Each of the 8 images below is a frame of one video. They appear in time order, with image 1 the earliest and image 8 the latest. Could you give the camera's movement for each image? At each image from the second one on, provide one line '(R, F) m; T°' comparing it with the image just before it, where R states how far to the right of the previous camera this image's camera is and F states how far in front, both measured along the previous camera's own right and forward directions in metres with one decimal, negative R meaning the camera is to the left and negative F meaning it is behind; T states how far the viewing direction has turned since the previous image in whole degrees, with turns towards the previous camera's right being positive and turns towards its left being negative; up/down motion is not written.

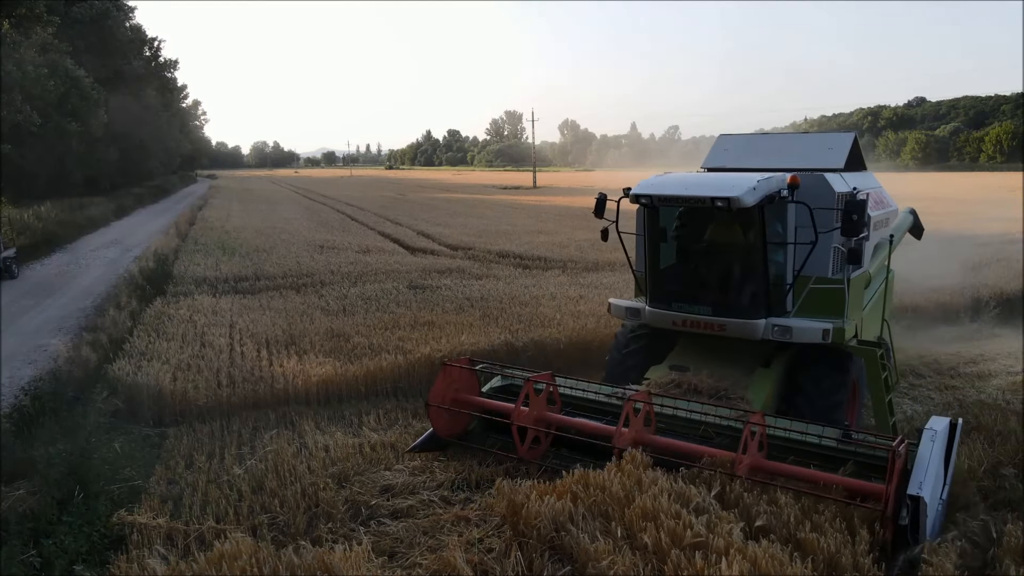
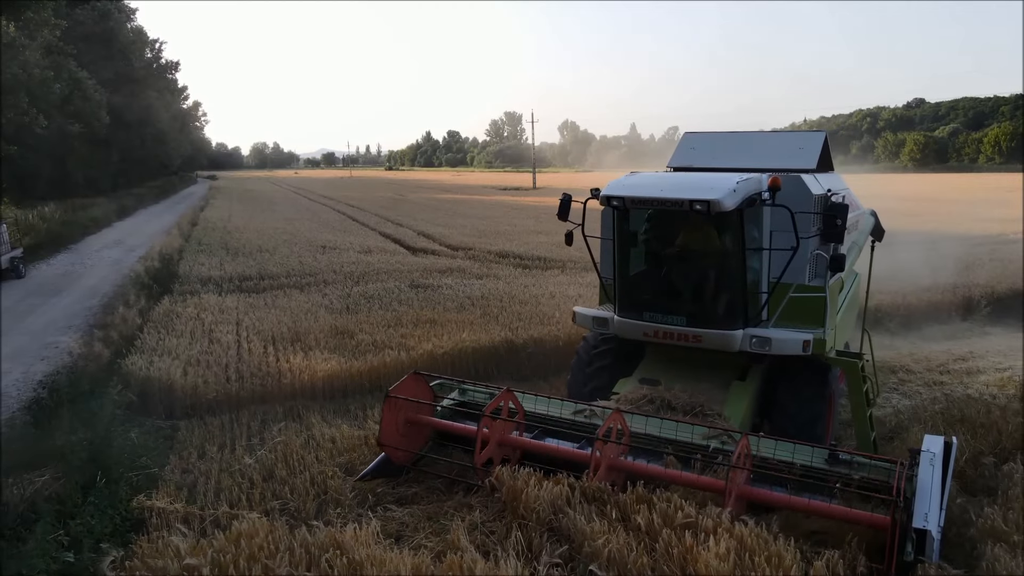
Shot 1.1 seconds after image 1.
(0.0, -0.2) m; 0°
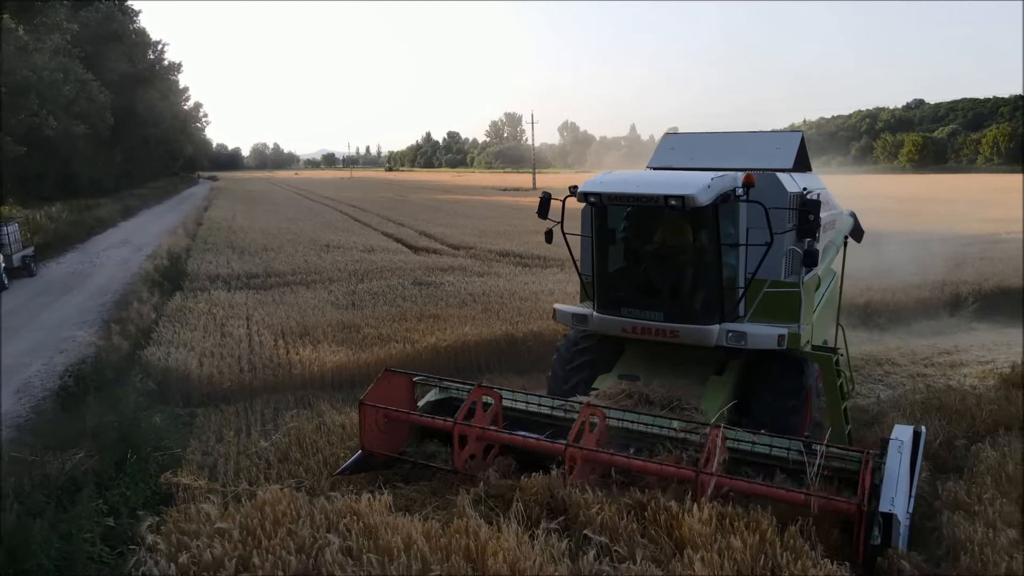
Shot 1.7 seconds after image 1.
(0.0, -0.3) m; 0°
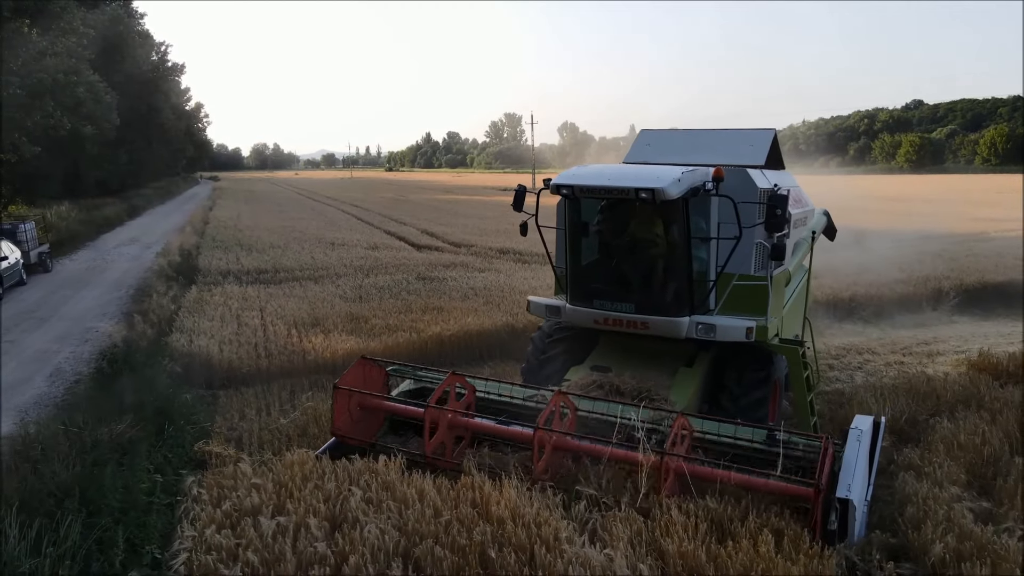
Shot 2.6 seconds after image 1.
(0.0, -0.5) m; 0°
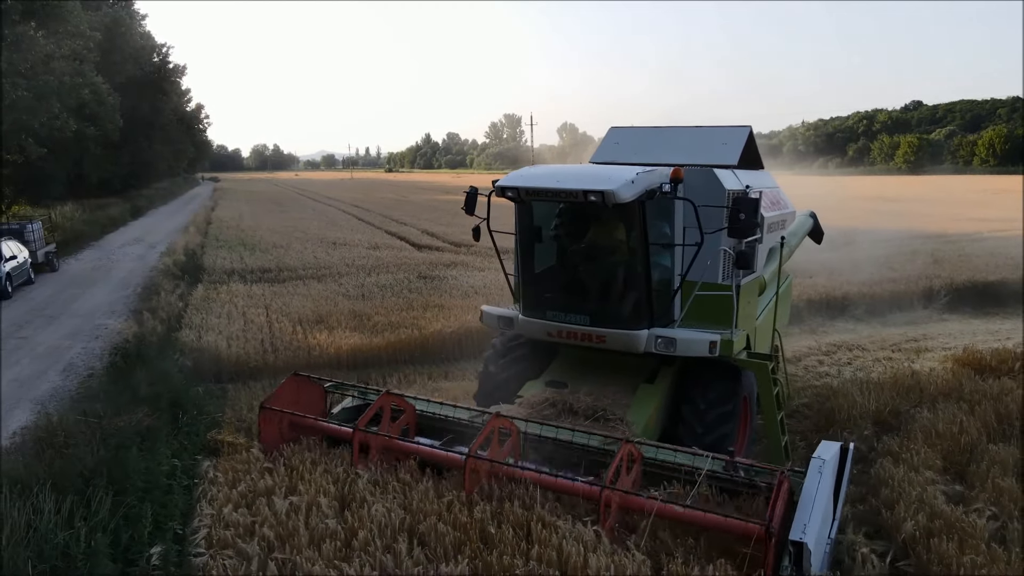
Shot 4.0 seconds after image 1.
(0.0, -0.2) m; 0°
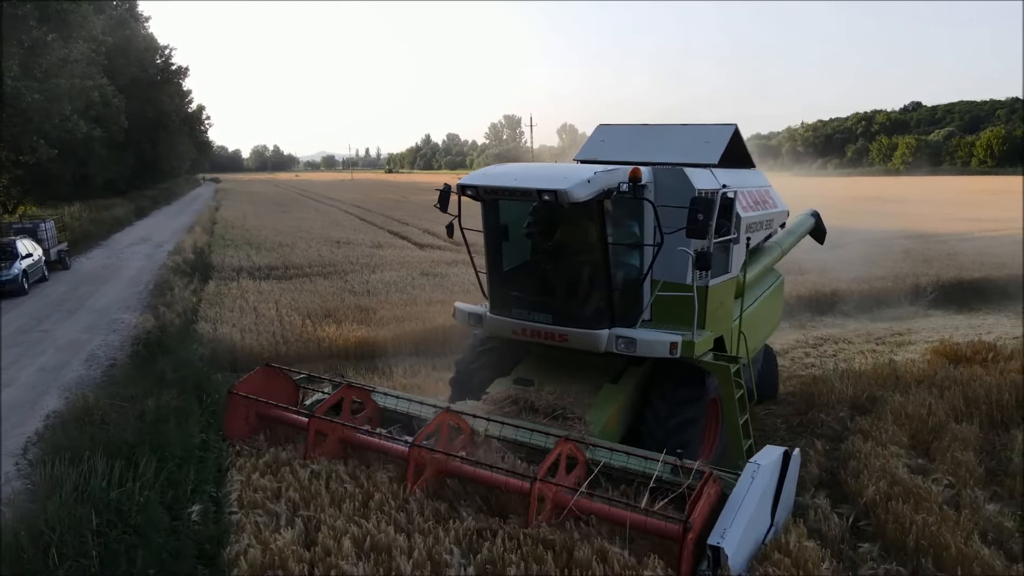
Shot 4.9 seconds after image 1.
(0.0, -0.4) m; 0°
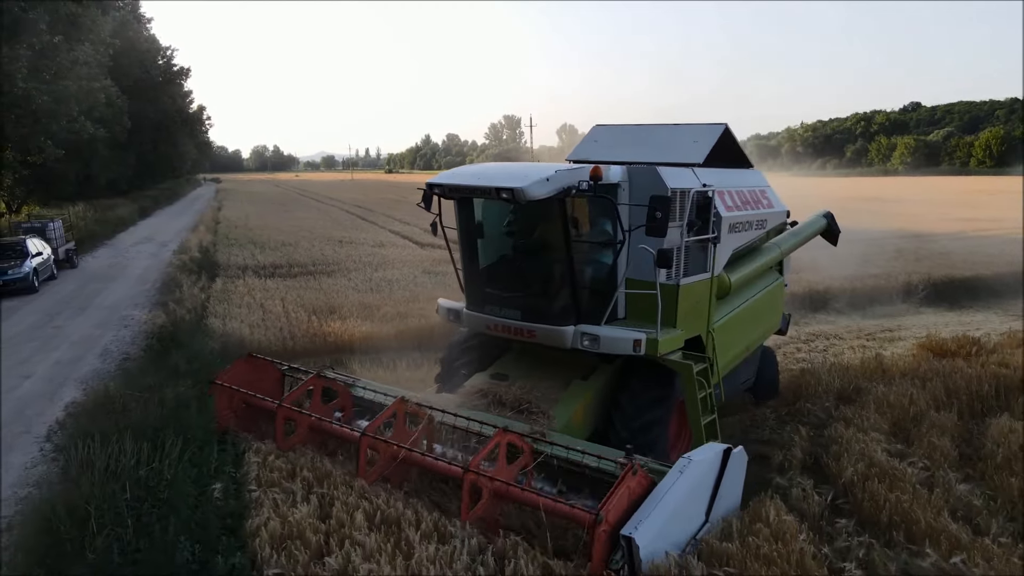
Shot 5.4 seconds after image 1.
(0.0, -0.3) m; 0°
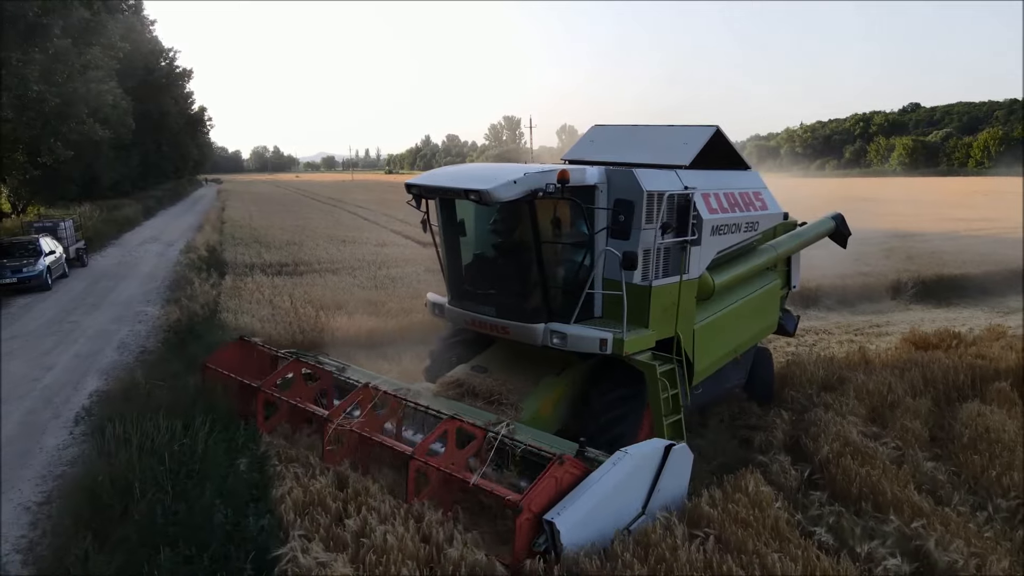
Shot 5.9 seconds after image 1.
(0.0, -0.4) m; 0°
